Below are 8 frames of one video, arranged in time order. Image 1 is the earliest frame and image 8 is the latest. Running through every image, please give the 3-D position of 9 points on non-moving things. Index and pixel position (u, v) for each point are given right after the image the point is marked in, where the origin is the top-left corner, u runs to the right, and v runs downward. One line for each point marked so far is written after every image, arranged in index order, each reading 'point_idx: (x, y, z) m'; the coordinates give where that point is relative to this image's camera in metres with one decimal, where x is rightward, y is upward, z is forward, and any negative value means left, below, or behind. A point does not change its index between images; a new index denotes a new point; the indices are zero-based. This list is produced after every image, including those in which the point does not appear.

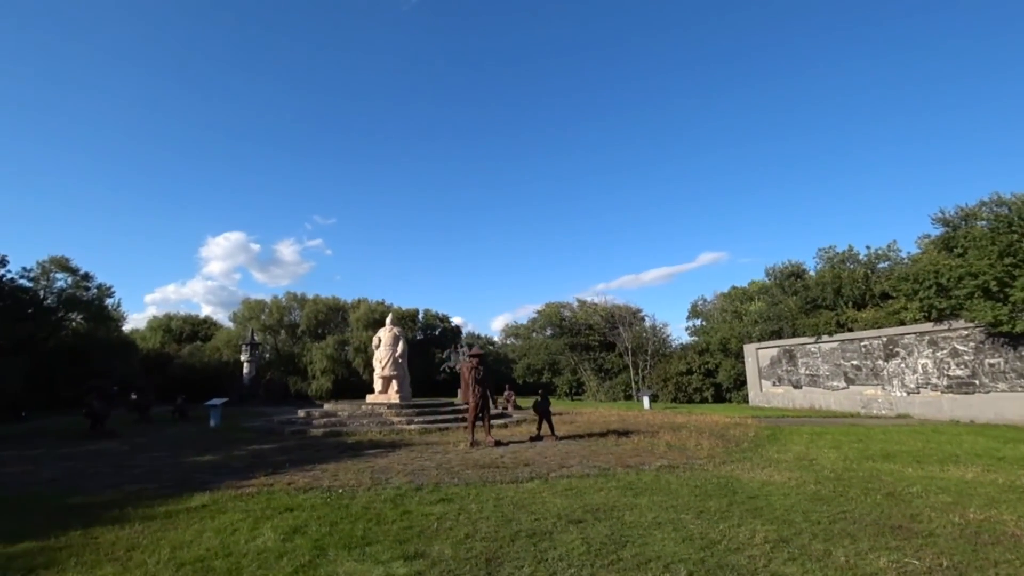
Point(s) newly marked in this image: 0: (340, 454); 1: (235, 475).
0: (-3.9, -3.9, +11.0) m
1: (-4.9, -3.4, +8.5) m
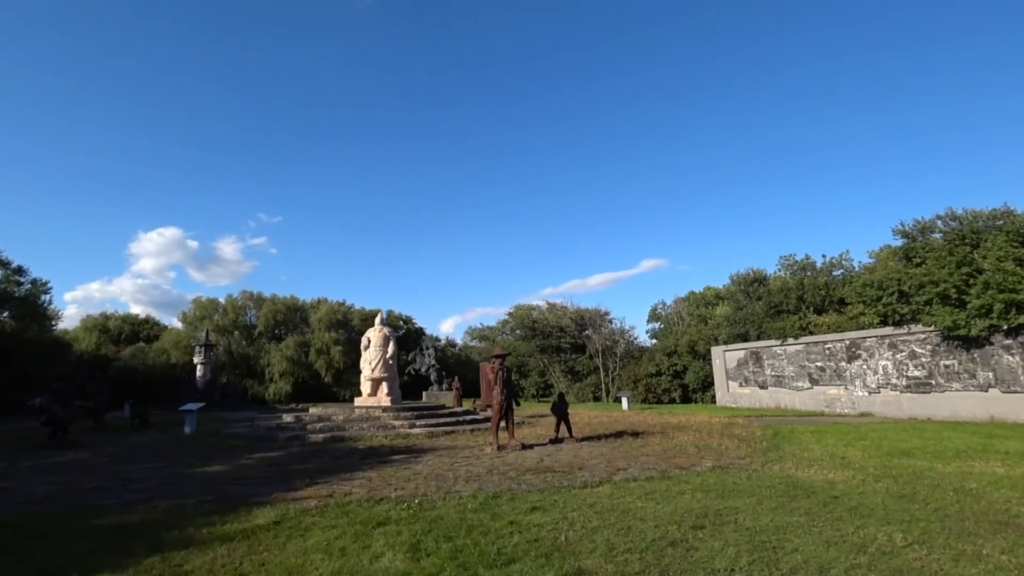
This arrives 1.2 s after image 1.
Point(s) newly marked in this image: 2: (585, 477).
0: (-3.2, -3.9, +10.3) m
1: (-3.9, -3.3, +7.8) m
2: (+1.3, -3.3, +8.0) m
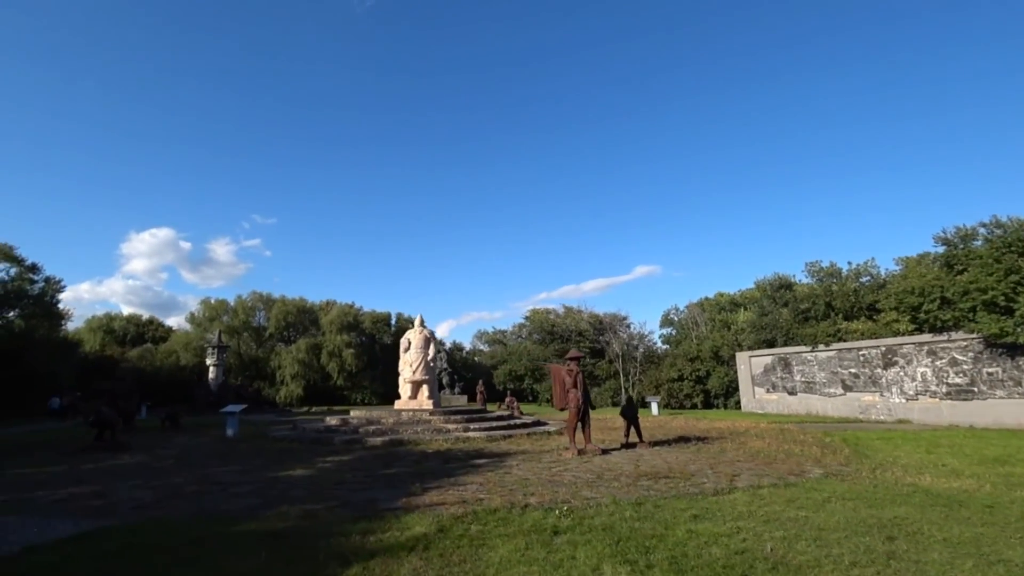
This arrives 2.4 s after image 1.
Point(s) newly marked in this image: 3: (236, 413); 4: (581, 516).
0: (-1.2, -3.8, +10.0) m
1: (-1.9, -3.3, +7.5) m
2: (+3.3, -3.3, +7.8) m
3: (-10.2, -4.6, +17.1) m
4: (+0.9, -3.0, +6.0) m
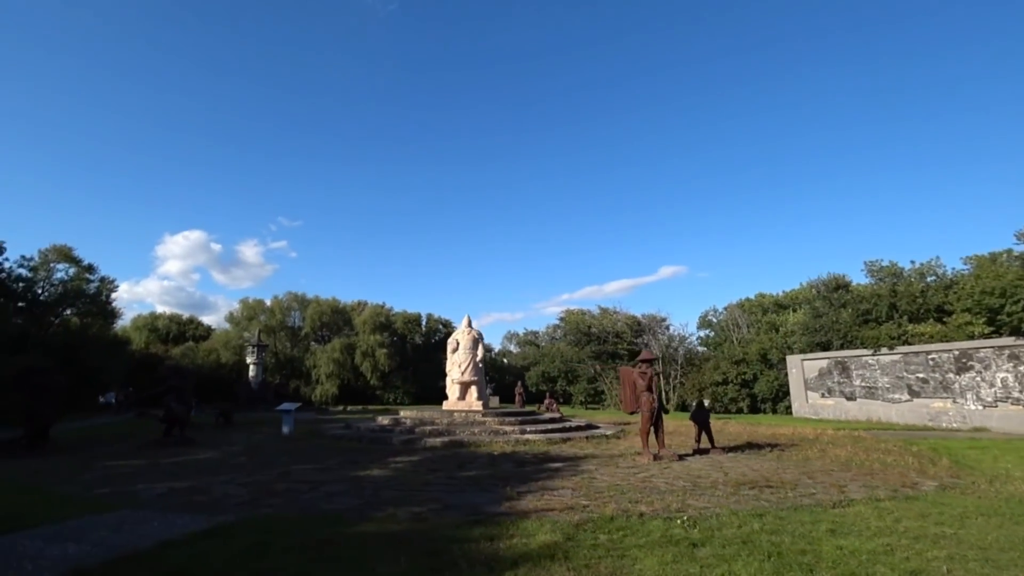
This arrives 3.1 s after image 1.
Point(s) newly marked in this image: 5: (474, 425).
0: (+0.4, -3.8, +9.7) m
1: (-0.3, -3.2, +7.2) m
2: (+4.8, -3.2, +7.3) m
3: (-8.2, -4.6, +17.2) m
4: (+2.4, -2.9, +5.6) m
5: (-1.2, -4.6, +15.5) m
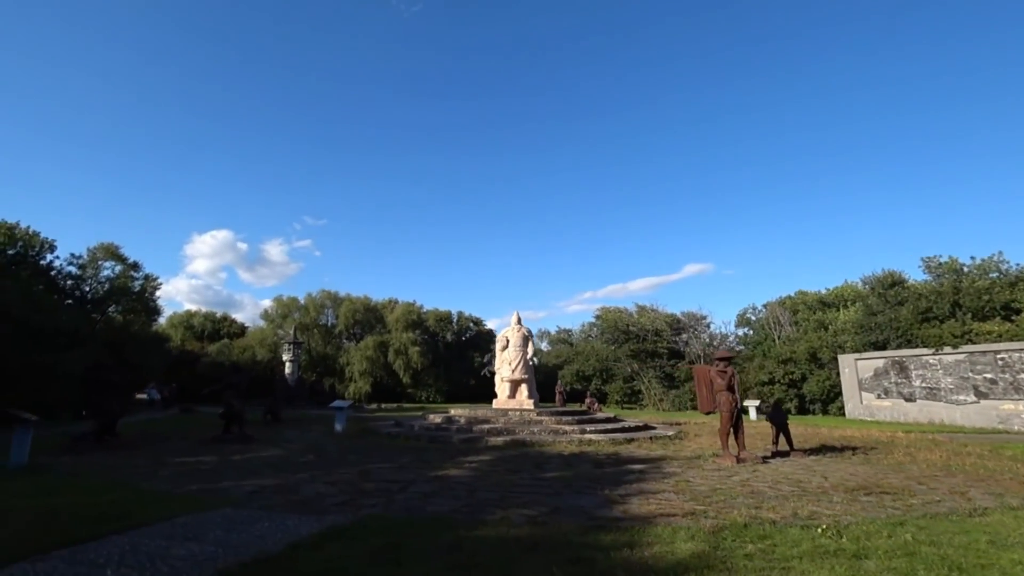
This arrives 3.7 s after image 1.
0: (+2.0, -3.7, +9.3) m
1: (+1.2, -3.1, +6.8) m
2: (+6.3, -3.1, +6.7) m
3: (-6.2, -4.5, +17.2) m
4: (+3.8, -2.8, +5.1) m
5: (+0.6, -4.5, +15.2) m
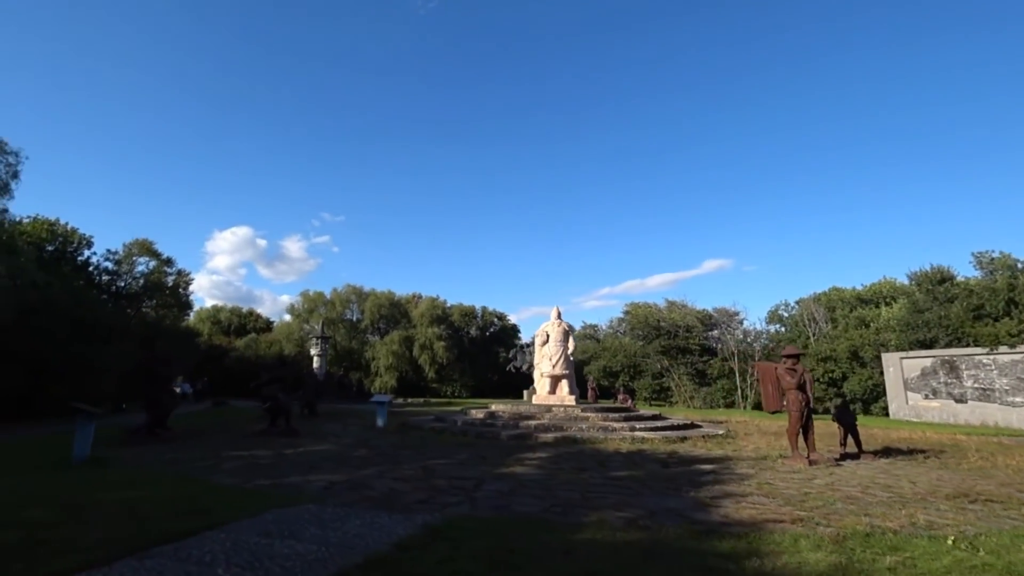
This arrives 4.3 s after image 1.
0: (+3.3, -3.5, +8.9) m
1: (+2.3, -3.0, +6.5) m
2: (+7.5, -3.0, +6.2) m
3: (-4.7, -4.2, +17.1) m
4: (+4.9, -2.7, +4.7) m
5: (+2.1, -4.3, +14.9) m
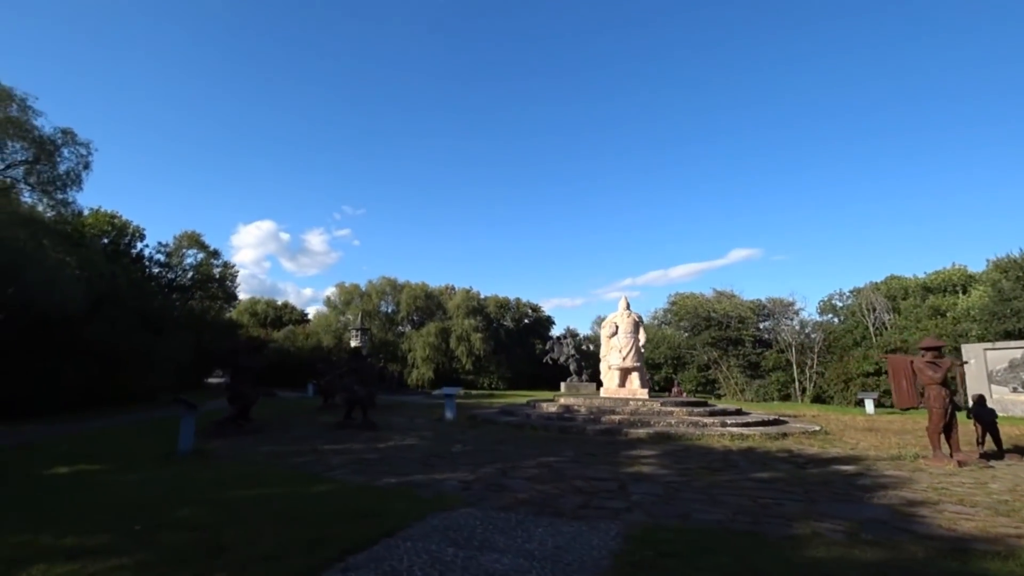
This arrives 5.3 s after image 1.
0: (+5.5, -3.2, +8.2) m
1: (+4.4, -2.7, +5.7) m
2: (+9.6, -2.7, +5.2) m
3: (-2.1, -3.9, +16.7) m
4: (+7.0, -2.4, +3.8) m
5: (+4.6, -3.9, +14.2) m
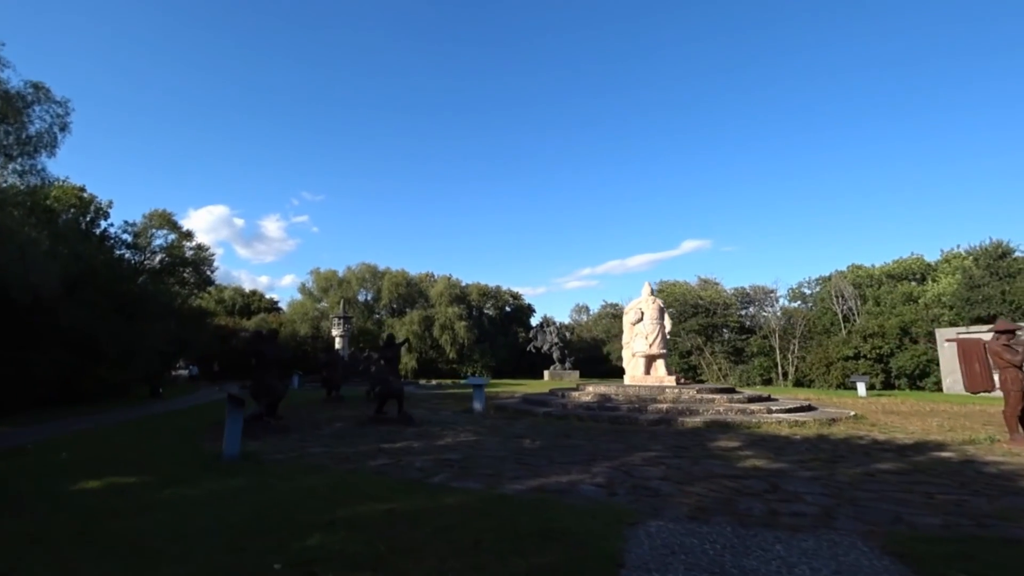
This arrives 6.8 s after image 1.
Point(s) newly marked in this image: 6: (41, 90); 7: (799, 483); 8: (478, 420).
0: (+7.2, -2.9, +7.9) m
1: (+6.4, -2.5, +5.4) m
2: (+11.5, -2.5, +5.4) m
3: (-1.1, -3.3, +15.8) m
4: (+9.0, -2.3, +3.7) m
5: (+5.8, -3.4, +13.9) m
6: (-15.6, +6.4, +15.3) m
7: (+3.8, -2.6, +6.3) m
8: (-1.0, -3.7, +13.2) m
